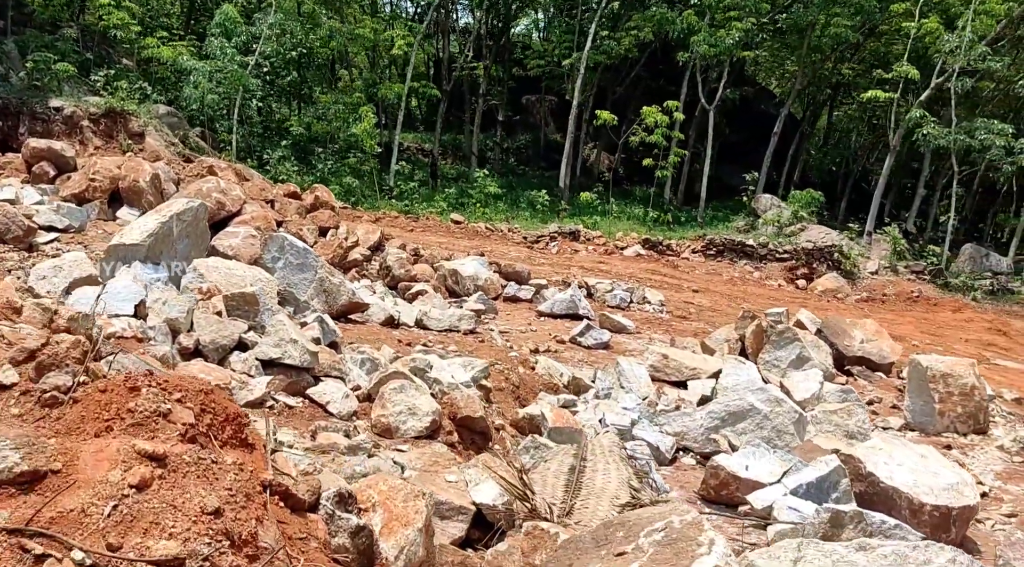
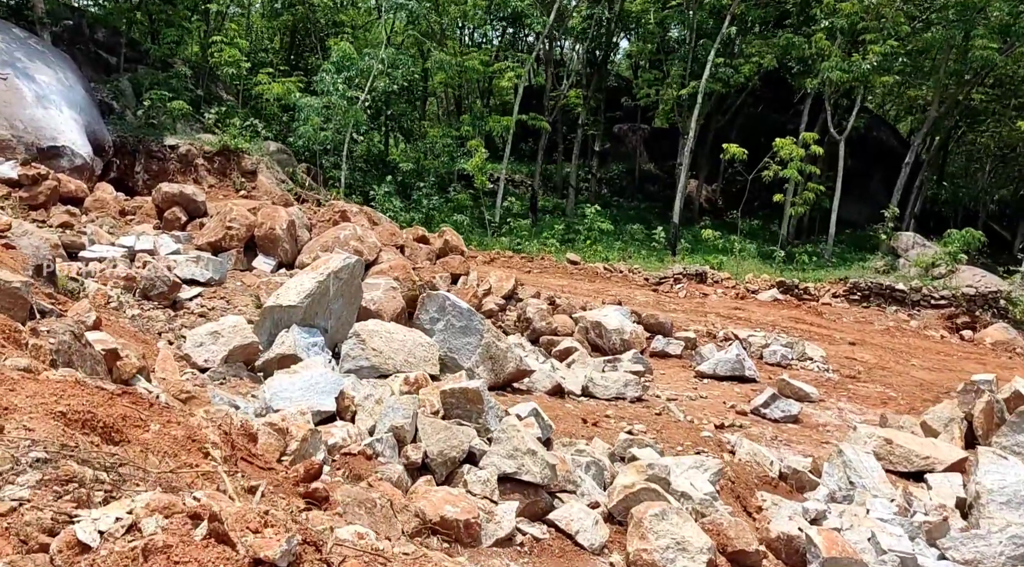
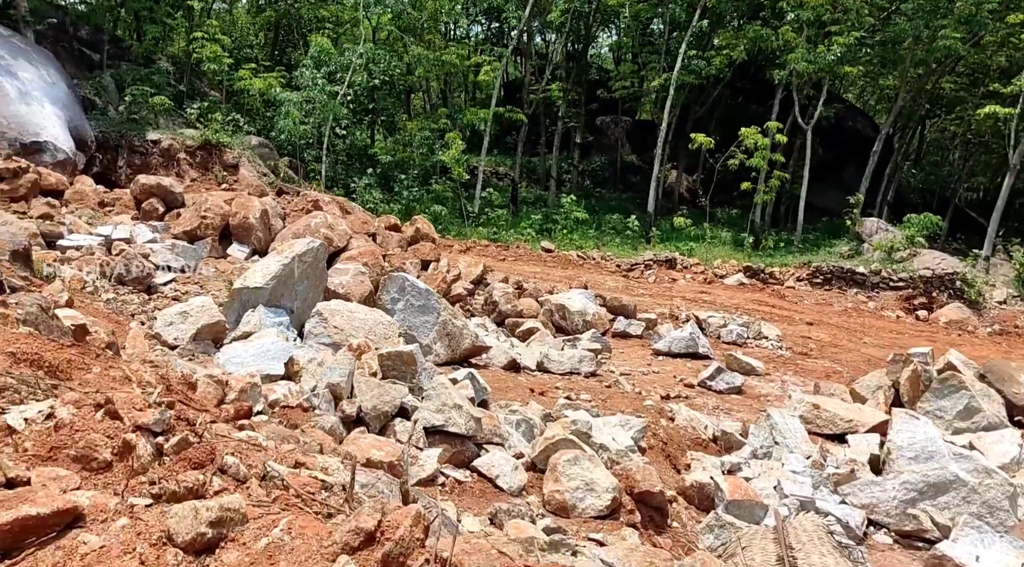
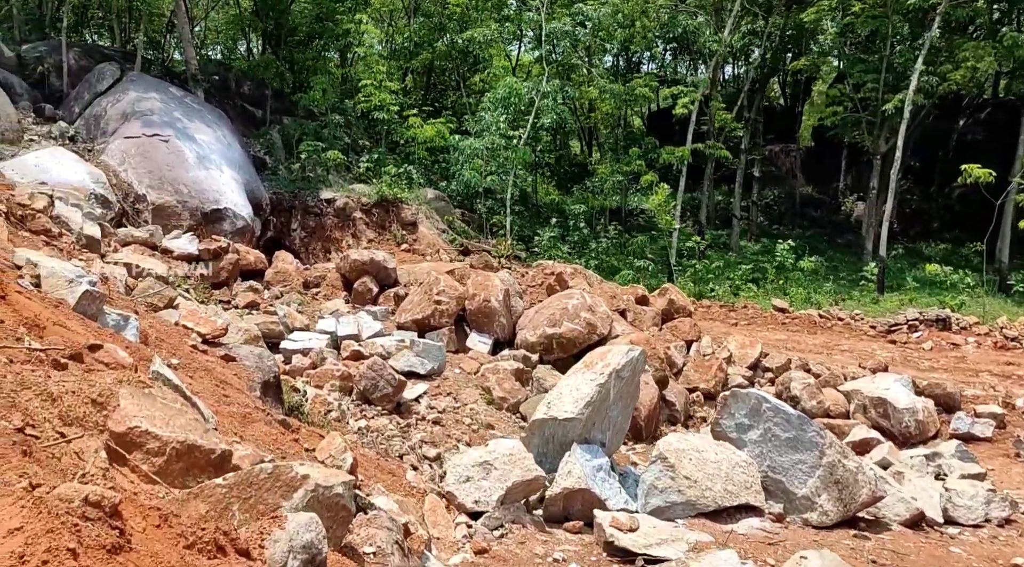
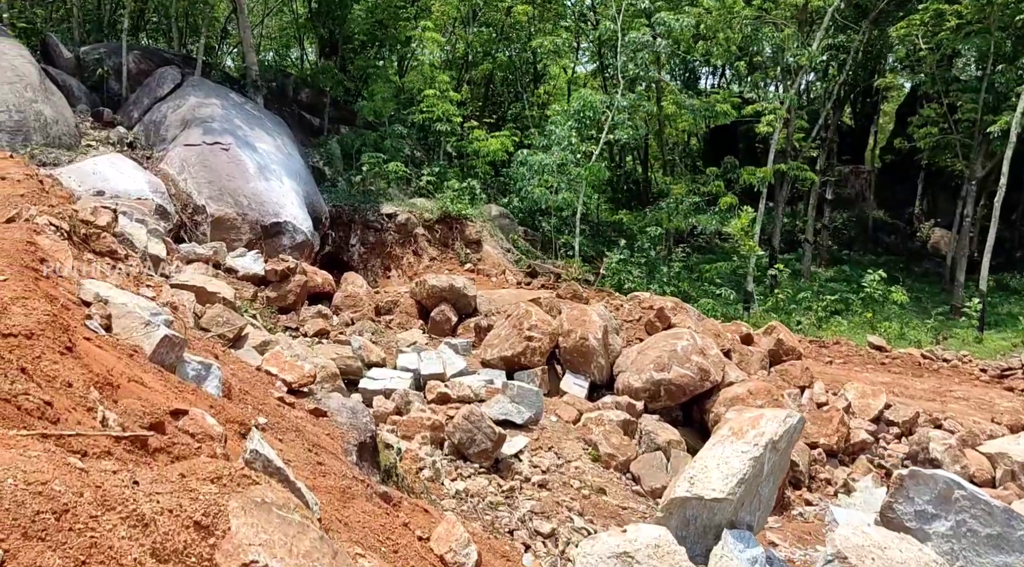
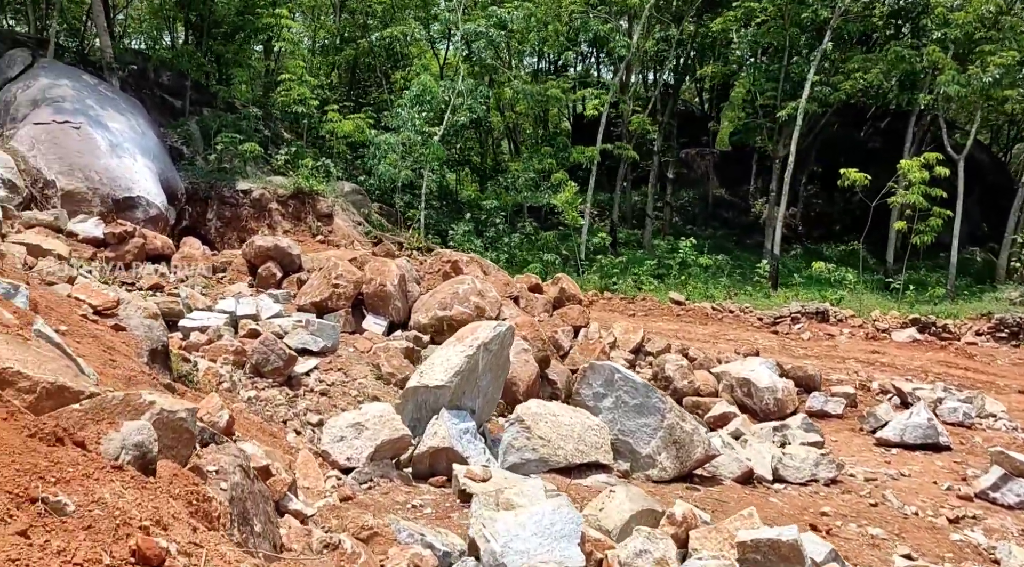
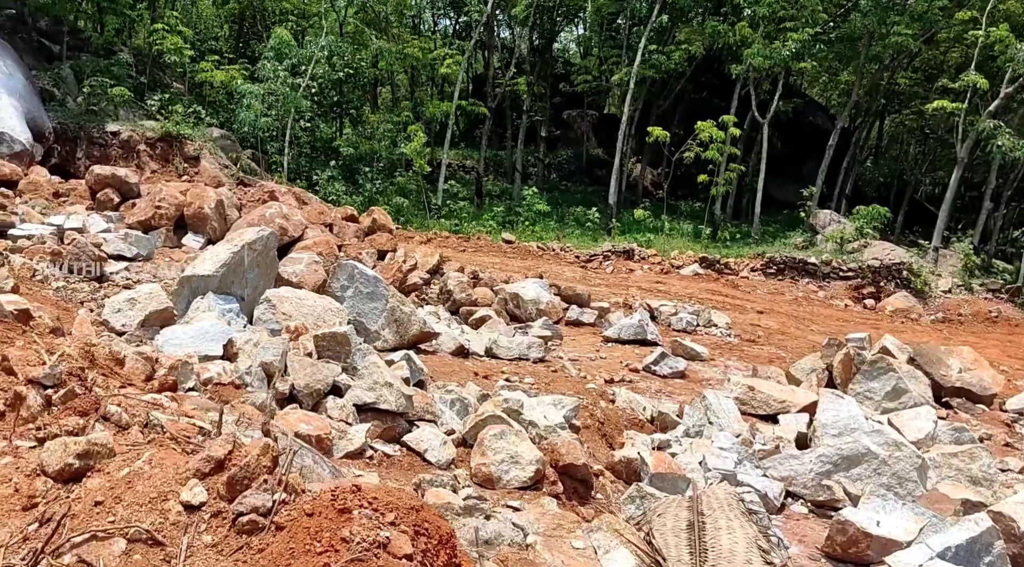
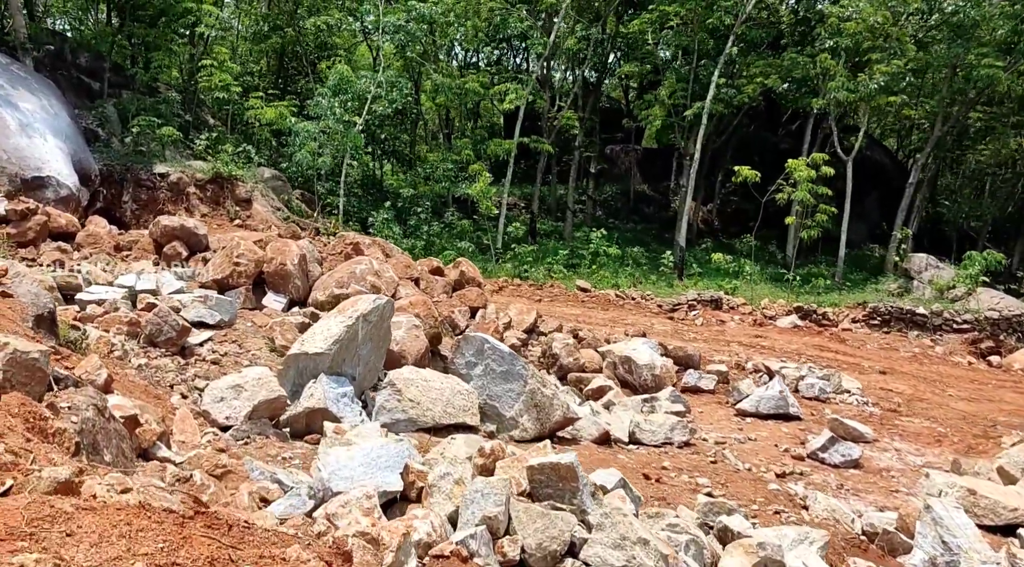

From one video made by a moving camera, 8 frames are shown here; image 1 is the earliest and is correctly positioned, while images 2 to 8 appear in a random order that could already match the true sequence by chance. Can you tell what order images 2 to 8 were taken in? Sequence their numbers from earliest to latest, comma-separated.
7, 3, 2, 8, 6, 4, 5
